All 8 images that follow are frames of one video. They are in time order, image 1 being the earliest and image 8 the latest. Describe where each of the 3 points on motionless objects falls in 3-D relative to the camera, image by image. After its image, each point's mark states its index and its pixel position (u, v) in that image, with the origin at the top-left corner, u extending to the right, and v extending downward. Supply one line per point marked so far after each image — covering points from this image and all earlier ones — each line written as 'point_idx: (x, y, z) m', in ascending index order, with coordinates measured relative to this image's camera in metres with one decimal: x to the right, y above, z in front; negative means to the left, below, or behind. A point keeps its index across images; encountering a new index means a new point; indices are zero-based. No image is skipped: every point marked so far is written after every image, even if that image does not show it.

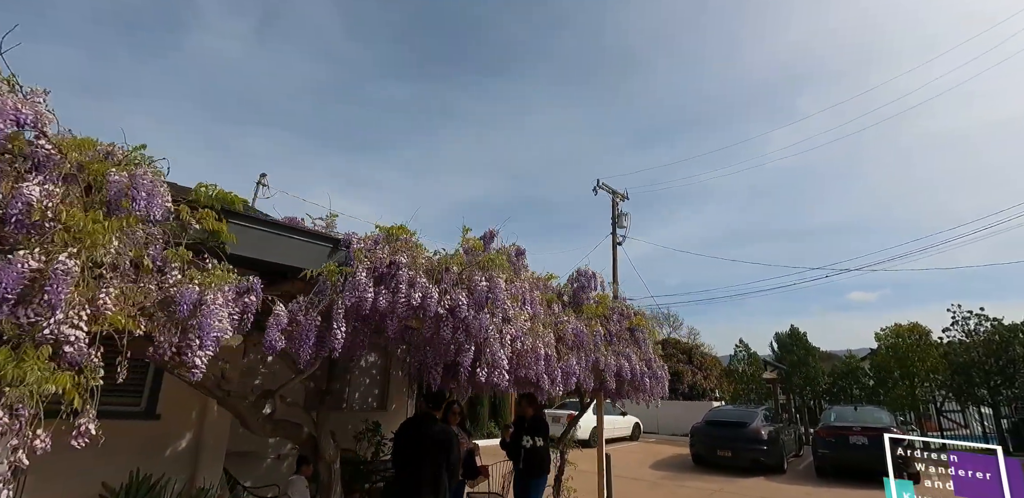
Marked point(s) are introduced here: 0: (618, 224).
0: (+3.3, +0.8, +15.8) m
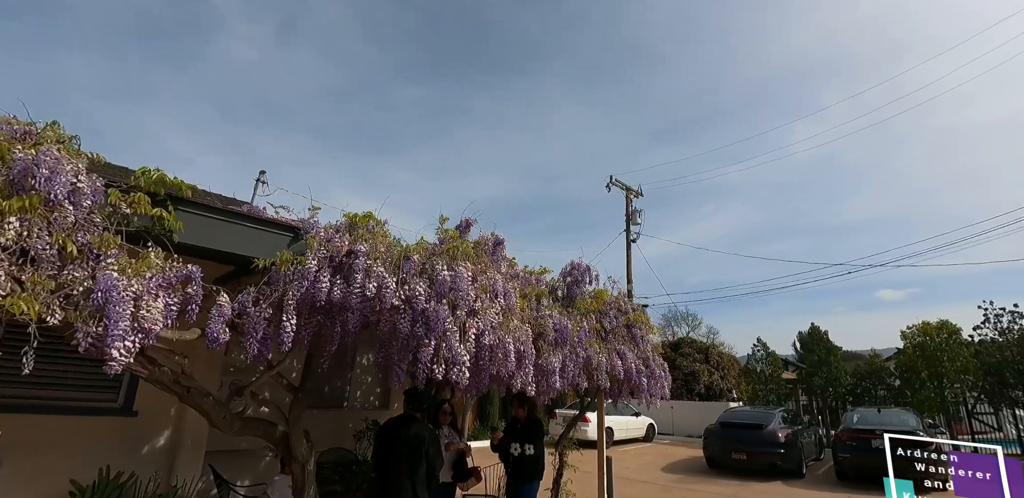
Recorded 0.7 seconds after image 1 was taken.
0: (+3.7, +0.9, +15.5) m
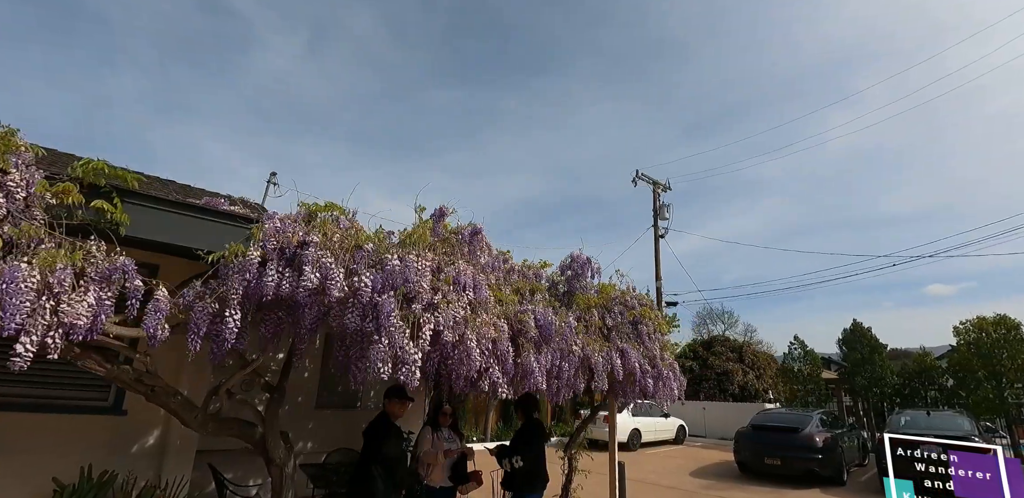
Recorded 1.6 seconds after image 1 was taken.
0: (+4.4, +1.0, +14.9) m
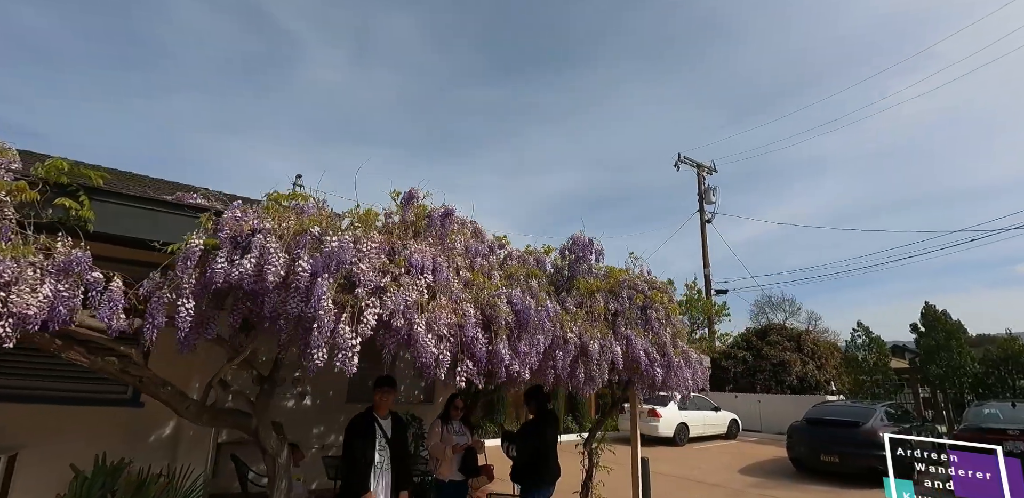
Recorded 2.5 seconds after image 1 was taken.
0: (+5.5, +1.4, +14.2) m
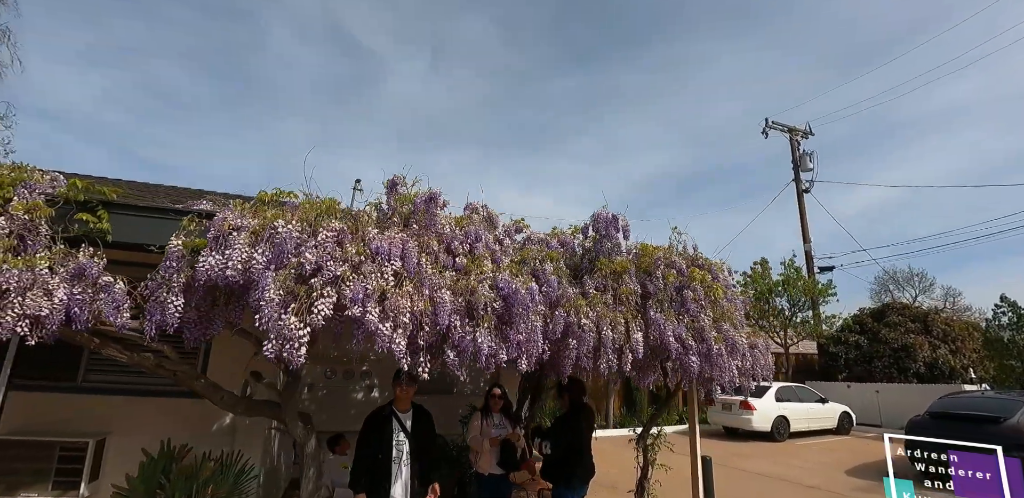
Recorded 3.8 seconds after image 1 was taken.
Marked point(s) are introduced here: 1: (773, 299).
0: (+7.3, +2.1, +12.7) m
1: (+6.3, -1.2, +12.0) m
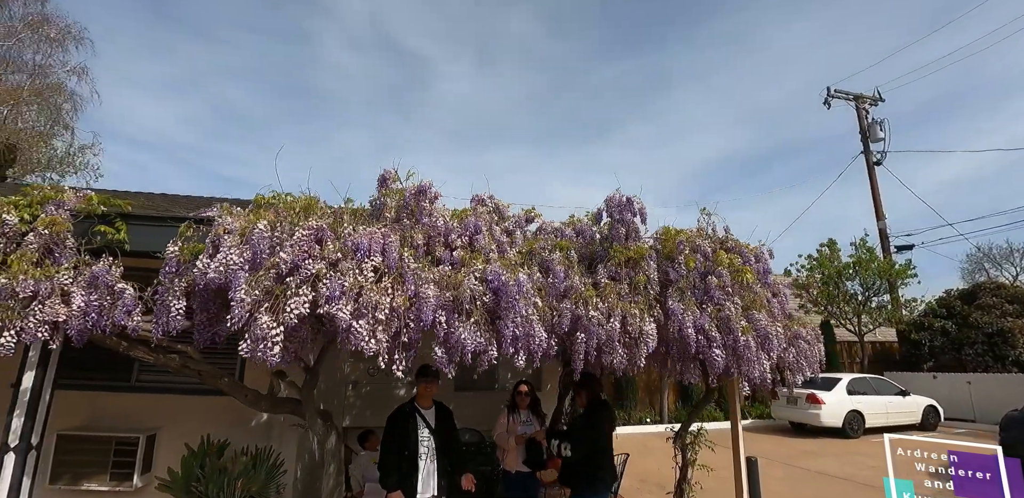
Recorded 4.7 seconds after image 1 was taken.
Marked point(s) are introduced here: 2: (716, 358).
0: (+8.3, +2.6, +11.5) m
1: (+7.3, -0.8, +11.1) m
2: (+1.5, -0.8, +3.7) m
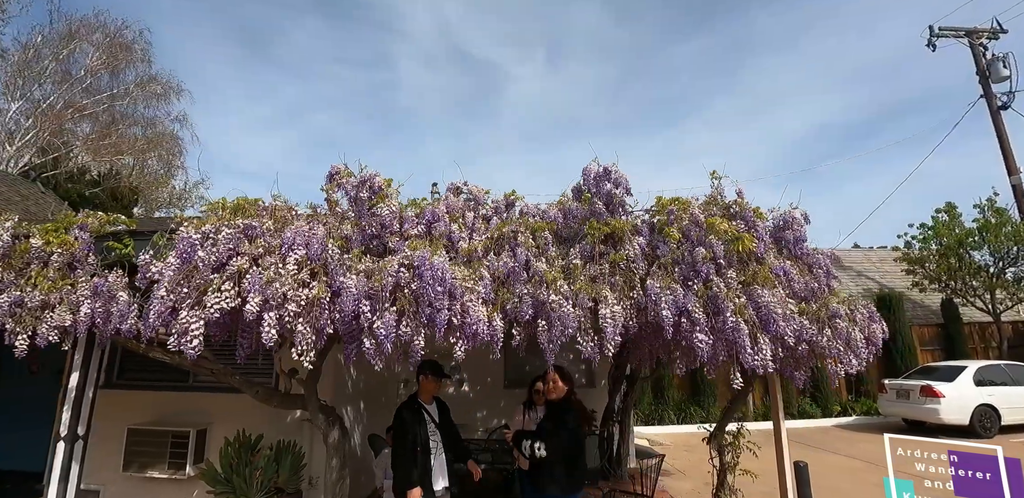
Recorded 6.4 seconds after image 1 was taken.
0: (+9.2, +3.3, +9.6) m
1: (+8.5, -0.1, +9.3) m
2: (+1.3, -0.6, +3.2) m
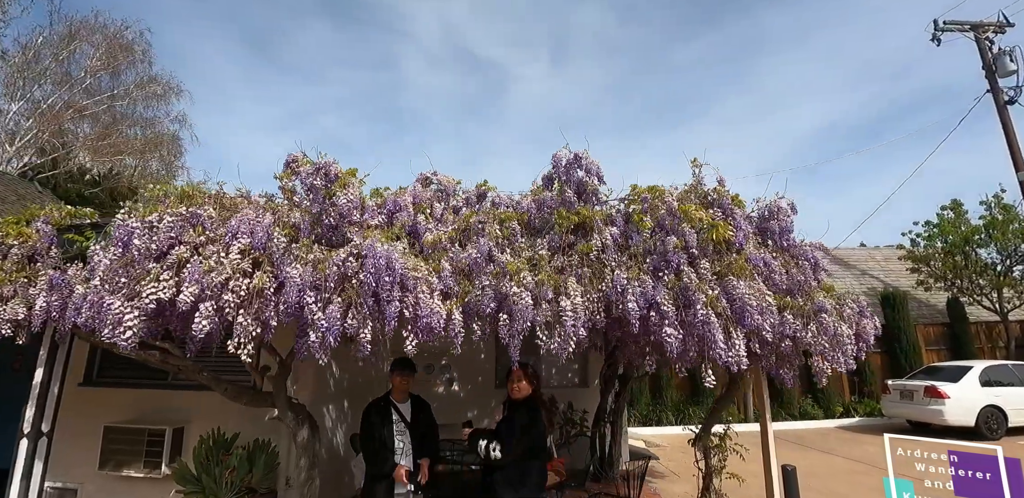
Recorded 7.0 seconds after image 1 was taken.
0: (+9.1, +3.4, +9.3) m
1: (+8.3, 0.0, +9.0) m
2: (+1.1, -0.5, +3.1) m
